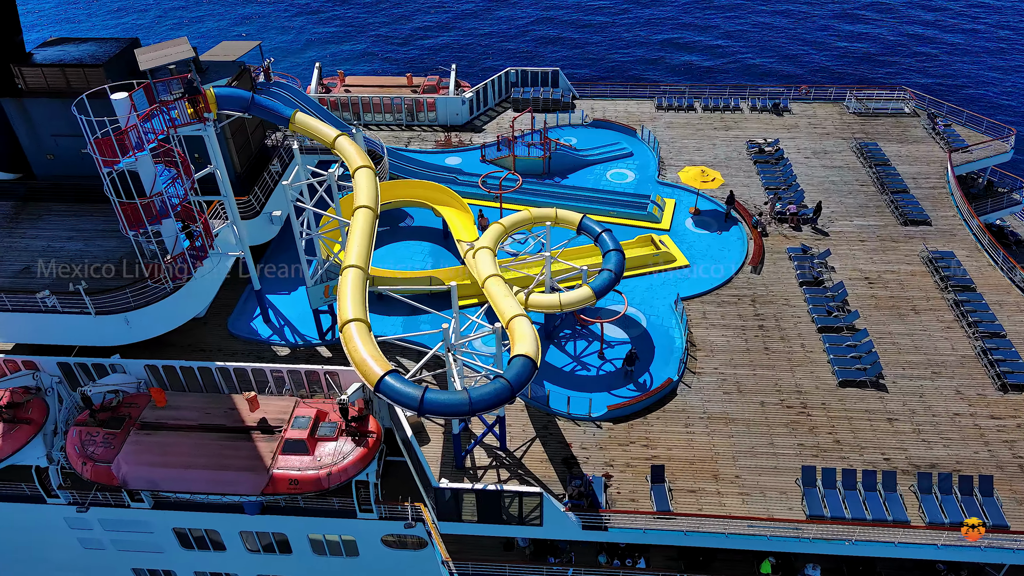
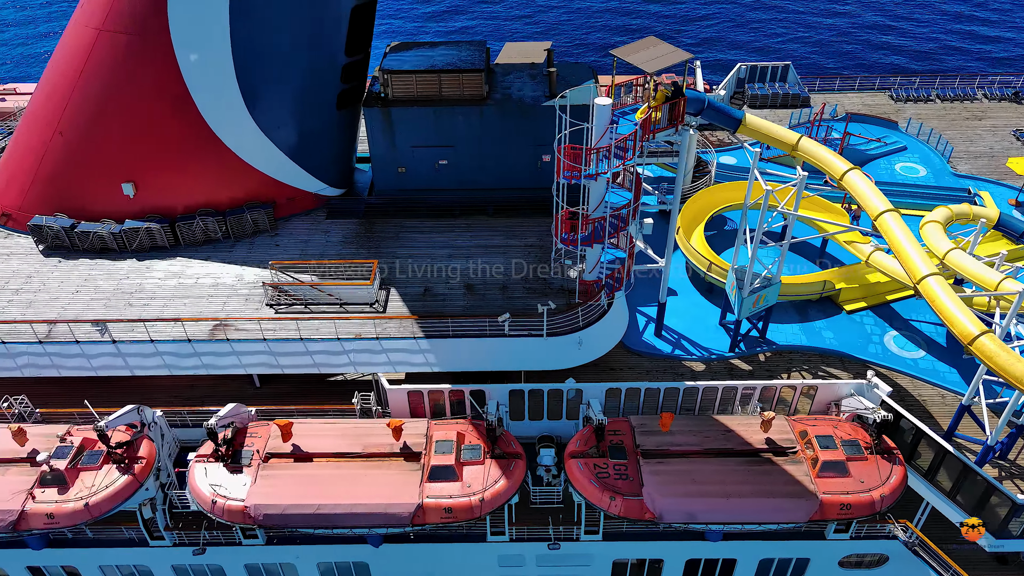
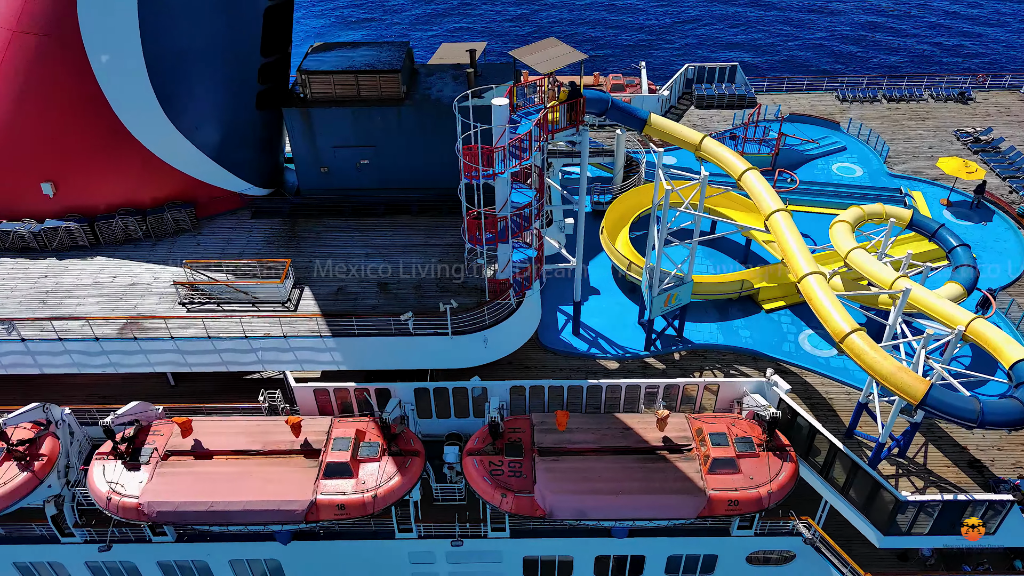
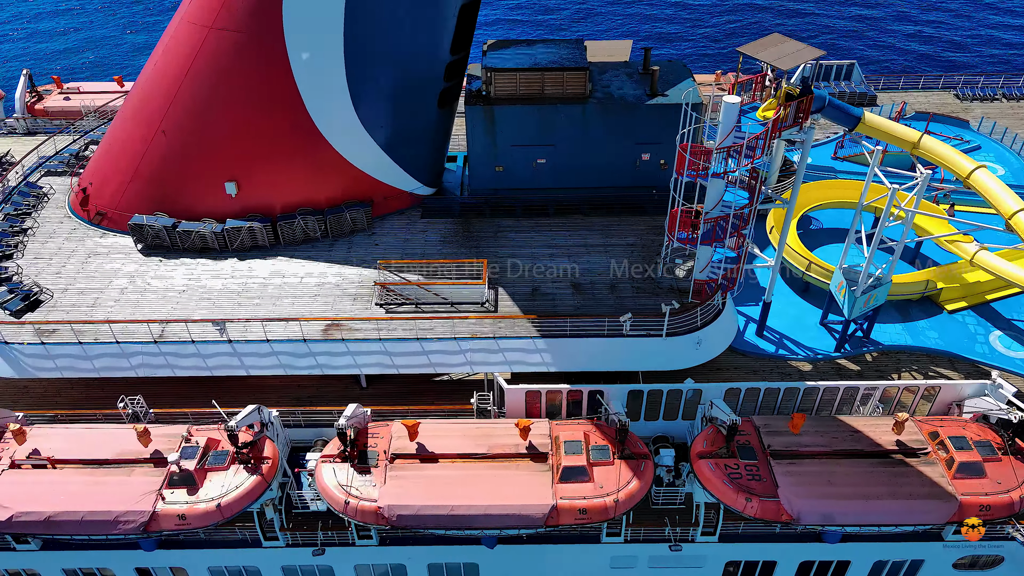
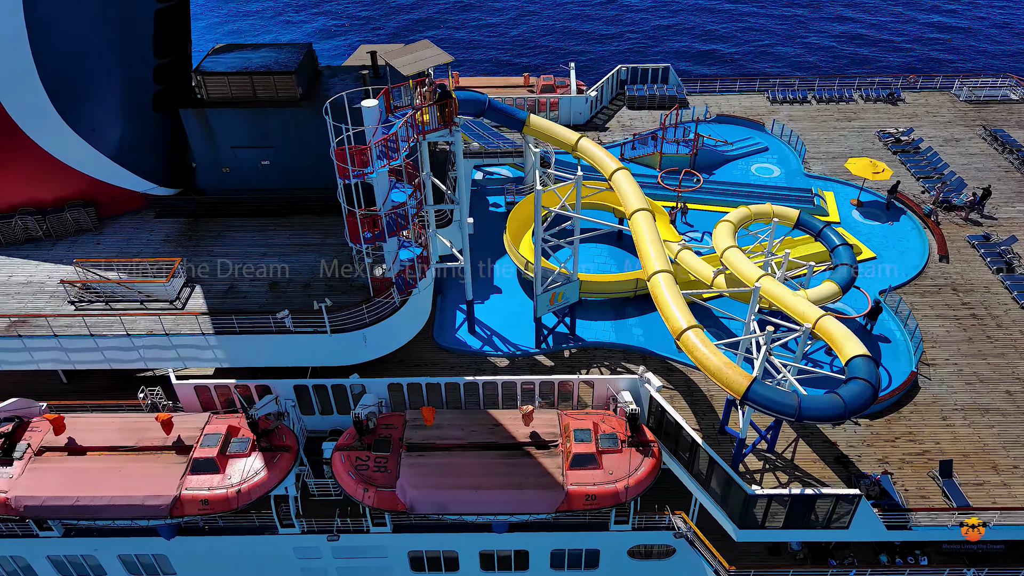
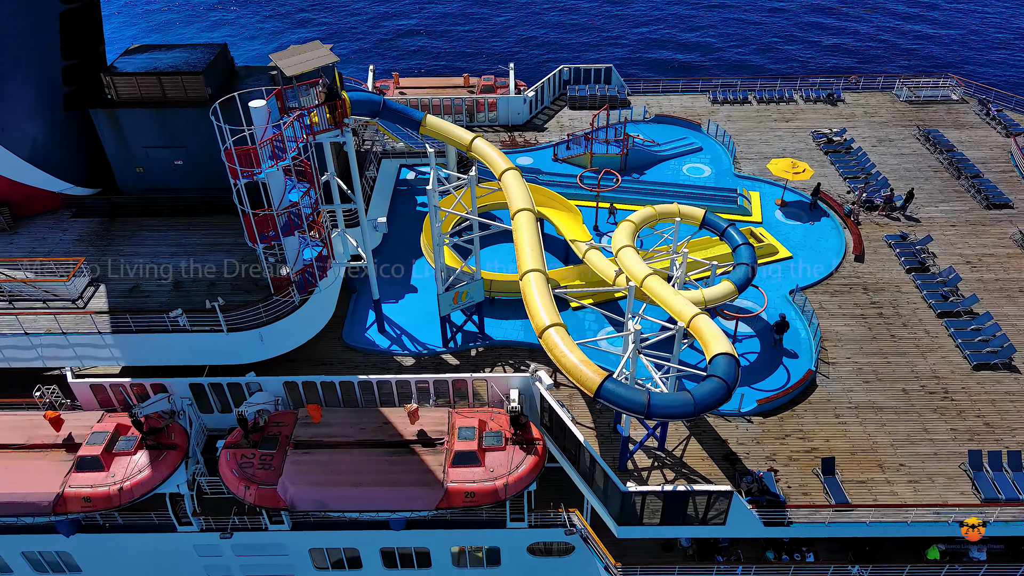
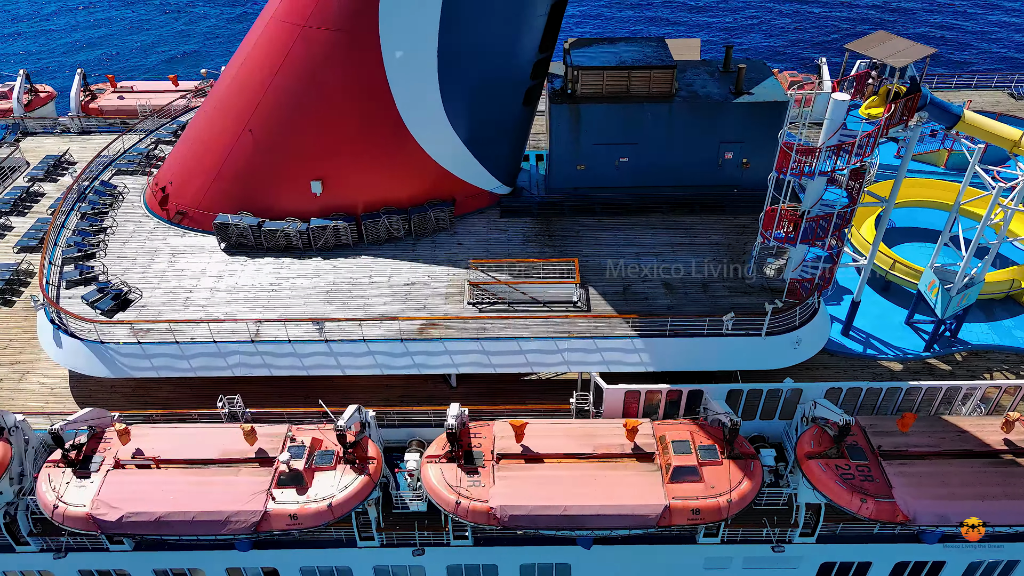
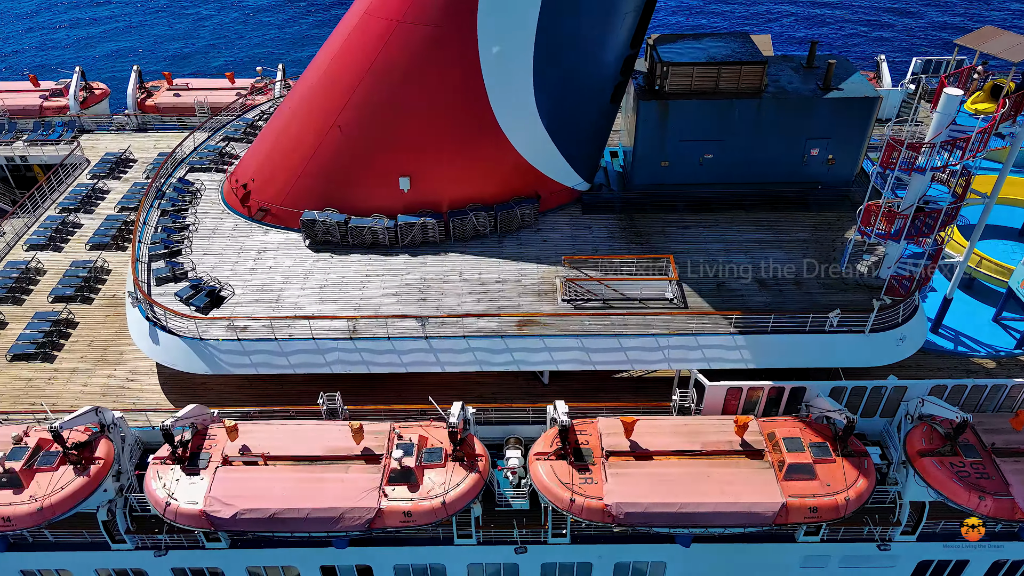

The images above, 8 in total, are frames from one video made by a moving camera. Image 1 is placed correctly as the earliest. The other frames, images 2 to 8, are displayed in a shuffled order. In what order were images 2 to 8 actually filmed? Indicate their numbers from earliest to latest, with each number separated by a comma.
6, 5, 3, 2, 4, 7, 8
